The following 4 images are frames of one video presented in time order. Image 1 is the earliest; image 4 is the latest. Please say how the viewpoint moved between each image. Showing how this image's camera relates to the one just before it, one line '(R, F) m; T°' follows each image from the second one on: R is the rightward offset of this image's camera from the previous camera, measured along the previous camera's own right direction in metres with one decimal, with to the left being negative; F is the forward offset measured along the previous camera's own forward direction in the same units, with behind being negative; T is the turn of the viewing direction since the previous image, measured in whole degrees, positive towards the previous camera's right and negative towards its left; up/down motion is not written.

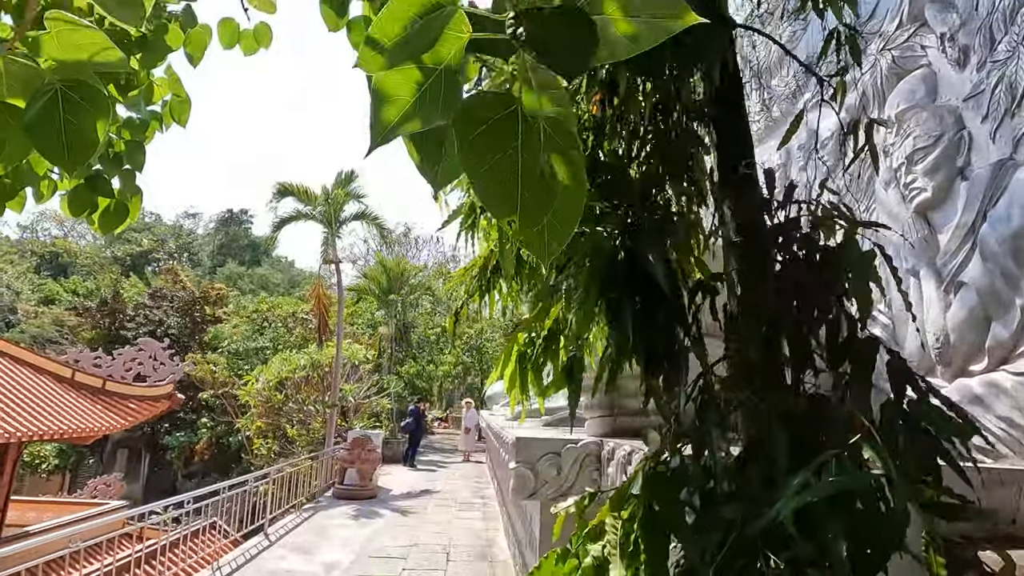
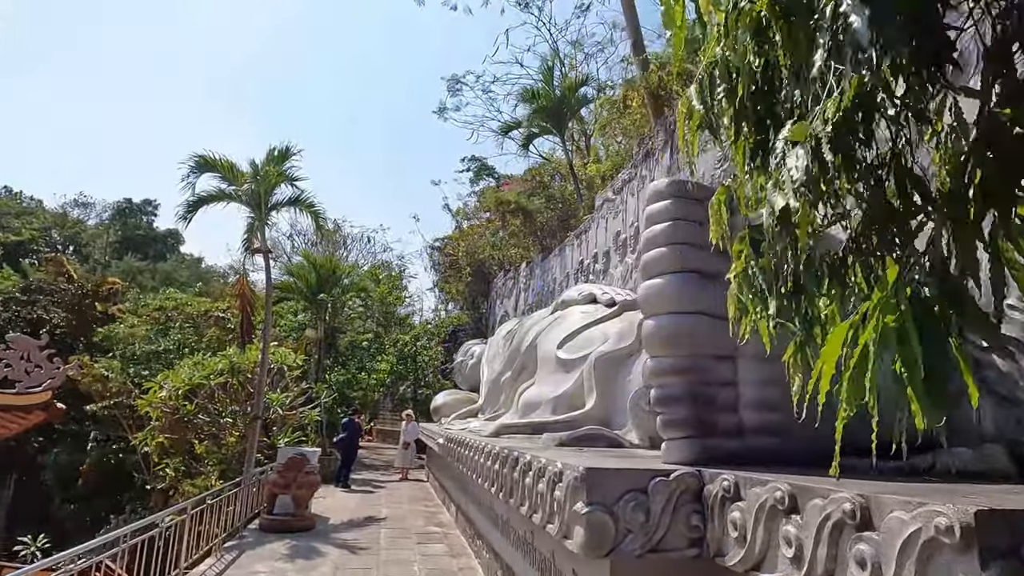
(-0.4, +0.7) m; +8°
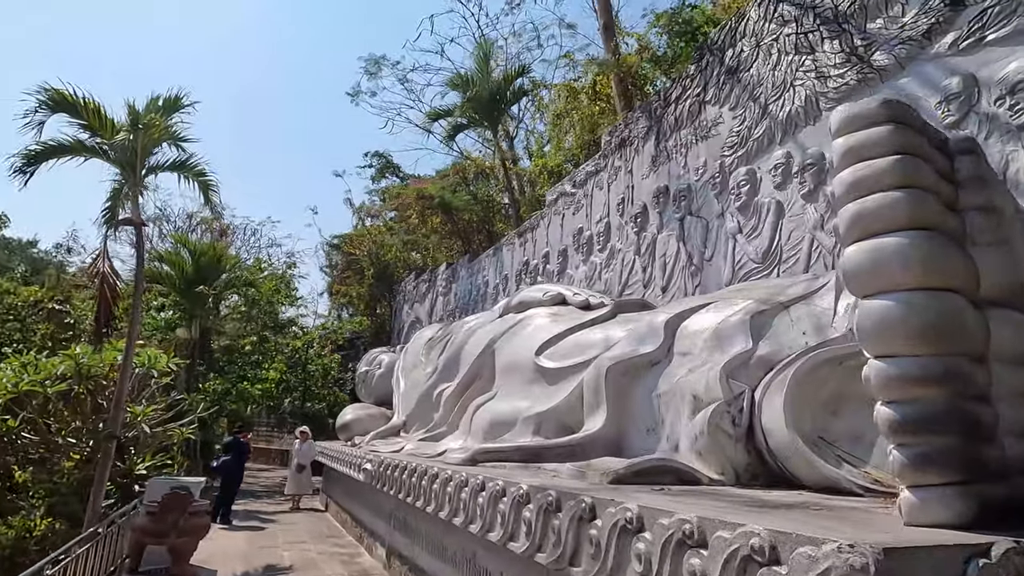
(-0.6, +0.8) m; +12°
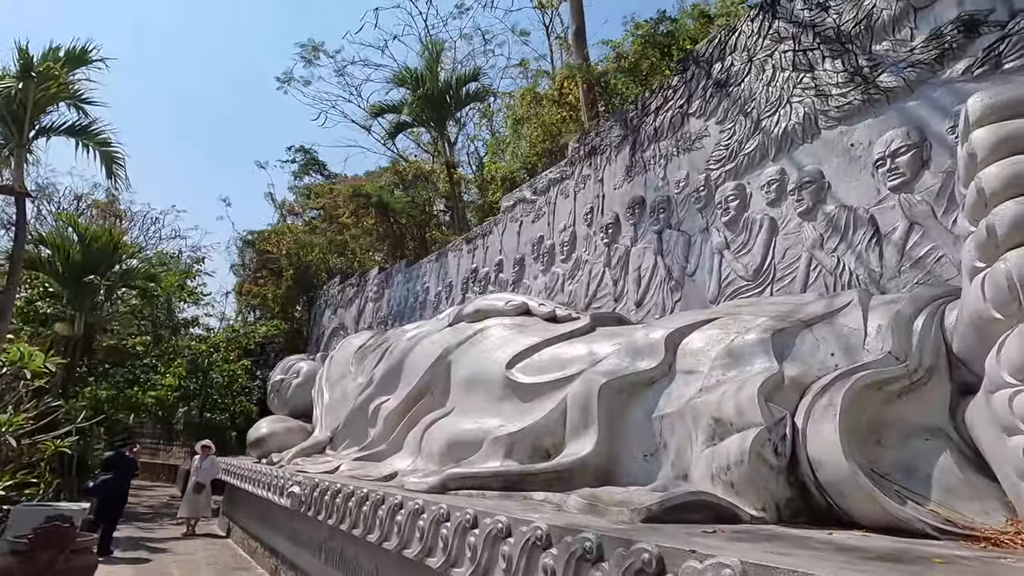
(-0.3, +0.4) m; +9°
